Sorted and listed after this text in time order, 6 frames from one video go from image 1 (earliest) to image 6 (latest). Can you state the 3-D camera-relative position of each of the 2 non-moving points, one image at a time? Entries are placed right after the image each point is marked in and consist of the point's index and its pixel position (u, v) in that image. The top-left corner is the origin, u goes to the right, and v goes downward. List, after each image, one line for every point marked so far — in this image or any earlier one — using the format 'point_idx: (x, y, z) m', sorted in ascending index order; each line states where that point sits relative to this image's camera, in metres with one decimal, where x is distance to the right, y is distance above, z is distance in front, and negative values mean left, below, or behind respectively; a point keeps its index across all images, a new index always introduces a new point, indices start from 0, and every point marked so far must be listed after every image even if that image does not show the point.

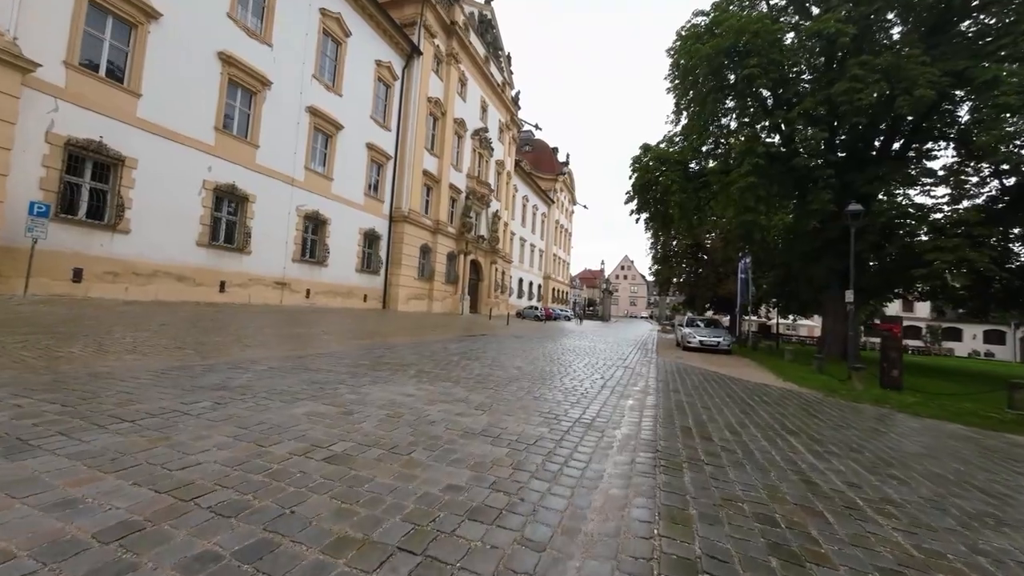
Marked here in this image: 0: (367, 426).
0: (-1.4, -1.3, +3.7) m
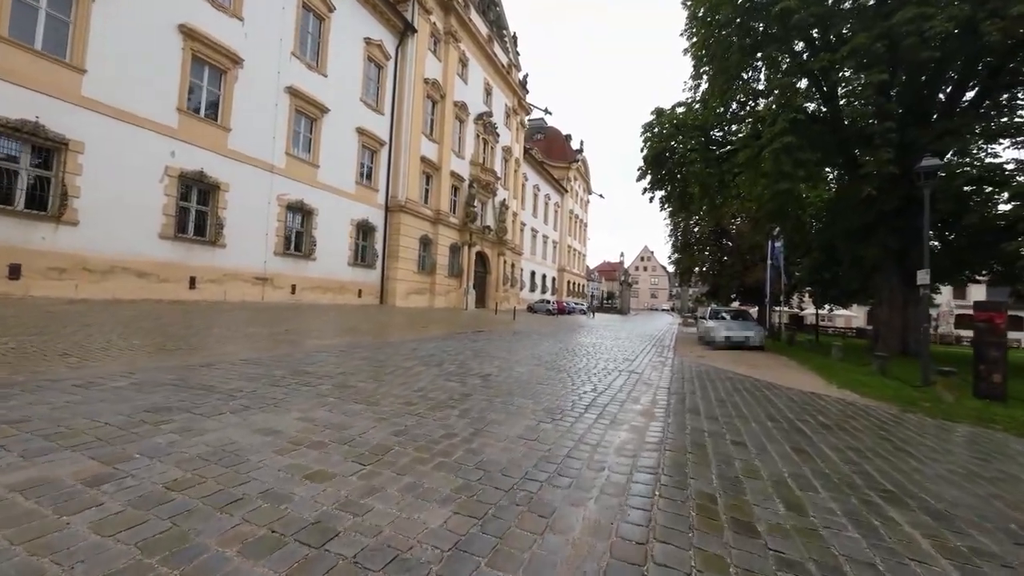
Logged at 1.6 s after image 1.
0: (-2.1, -1.2, +1.9) m
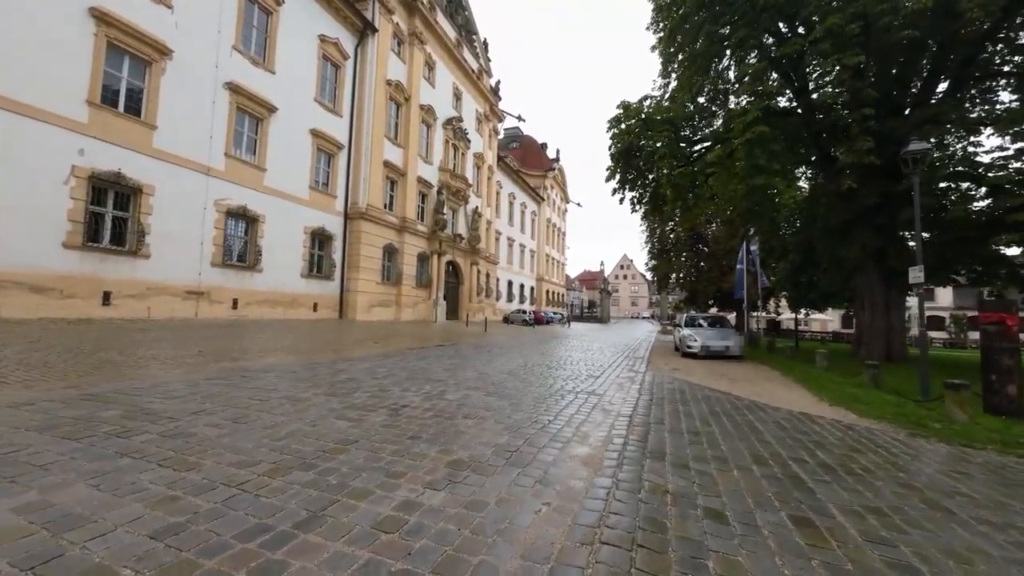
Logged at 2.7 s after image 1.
0: (-2.9, -1.2, +0.5) m
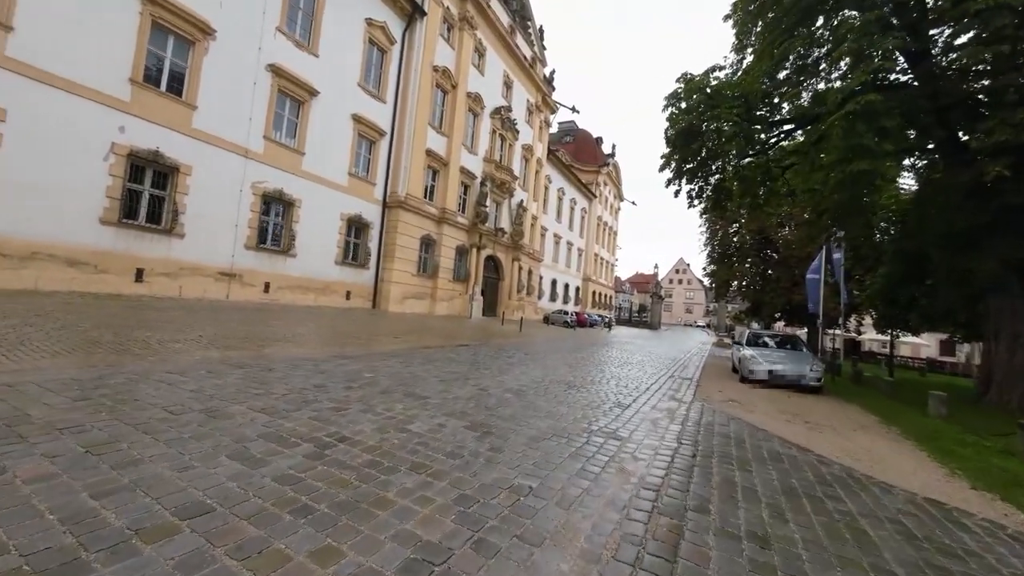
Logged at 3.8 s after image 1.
0: (-3.6, -1.0, -0.5) m
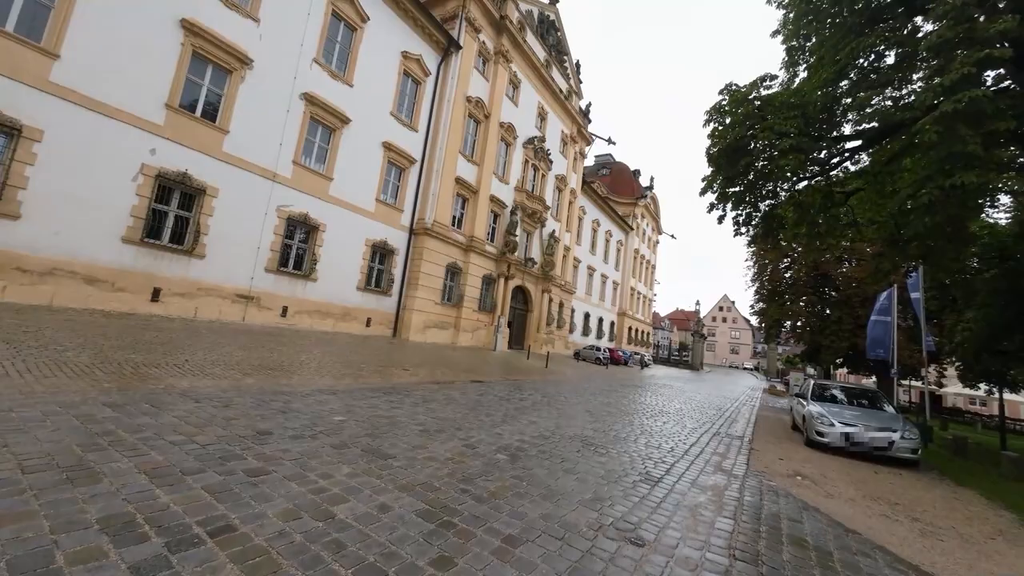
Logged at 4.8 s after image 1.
0: (-4.2, -0.8, -1.4) m
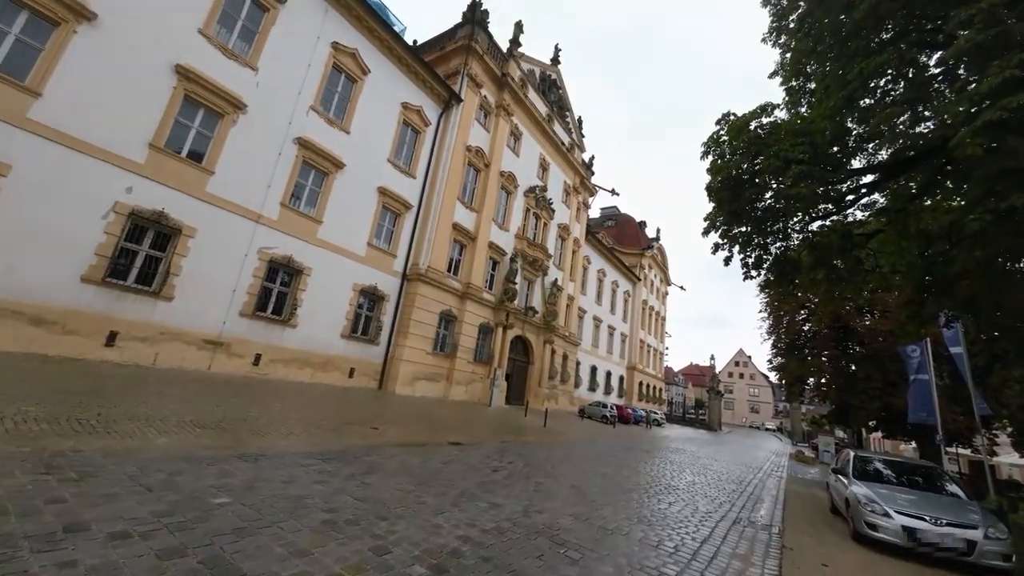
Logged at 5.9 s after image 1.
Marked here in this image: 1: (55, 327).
0: (-5.0, -0.3, -2.5) m
1: (-12.6, -1.1, +10.9) m
